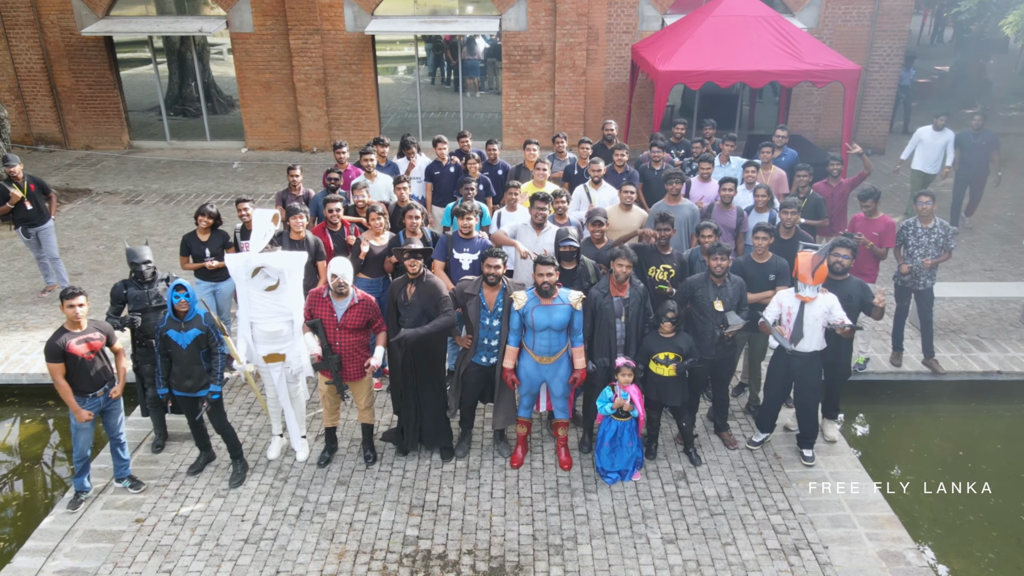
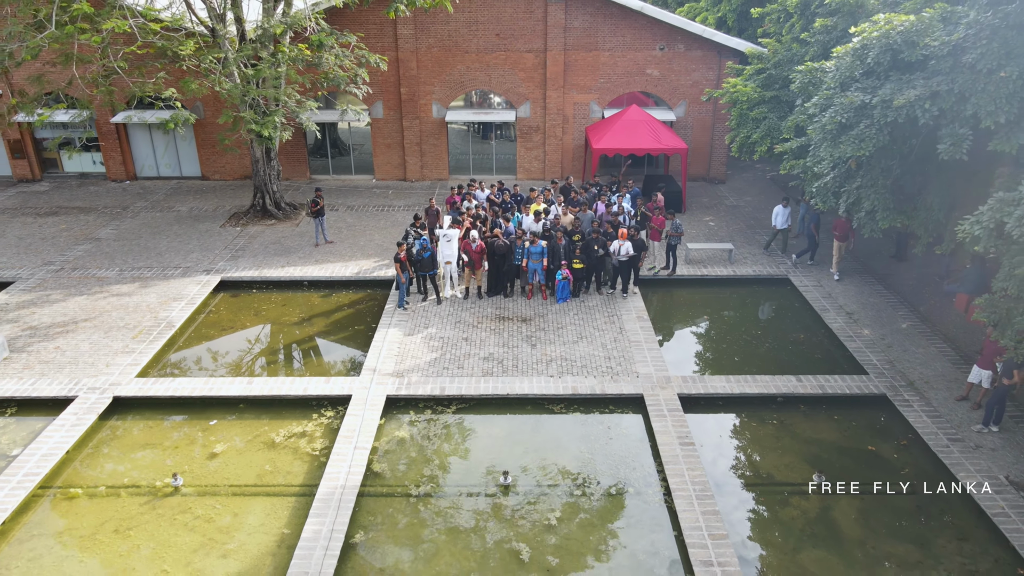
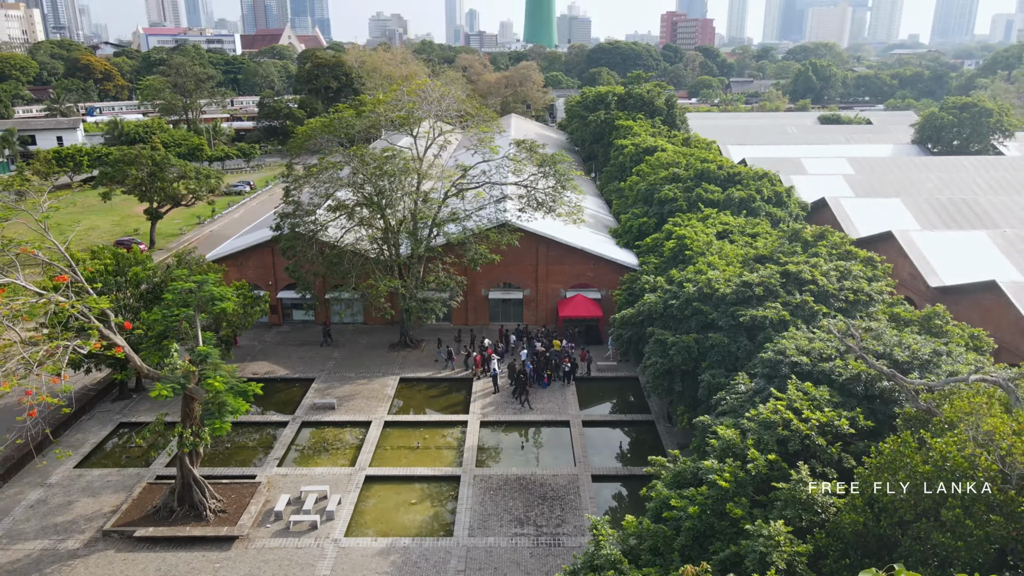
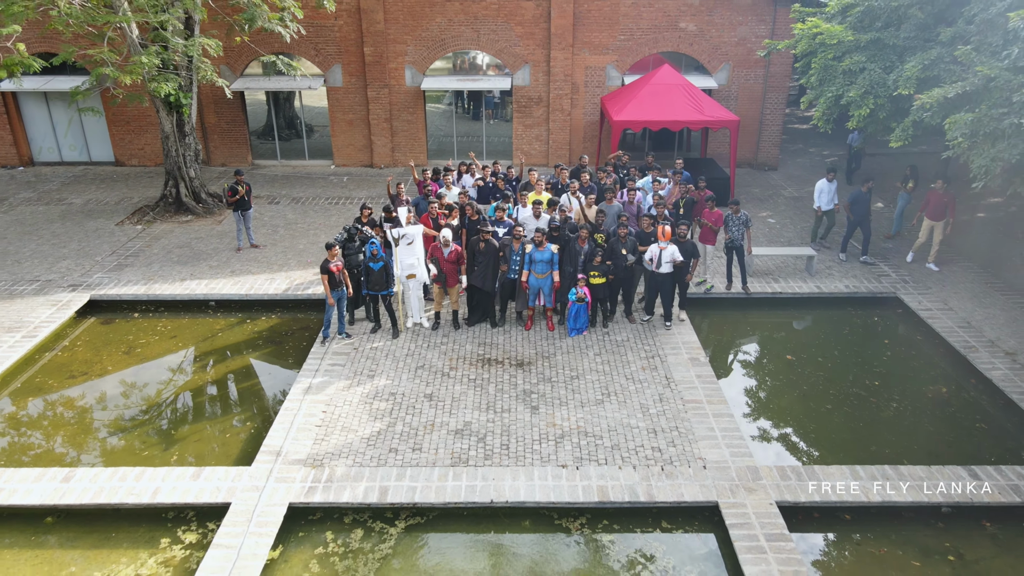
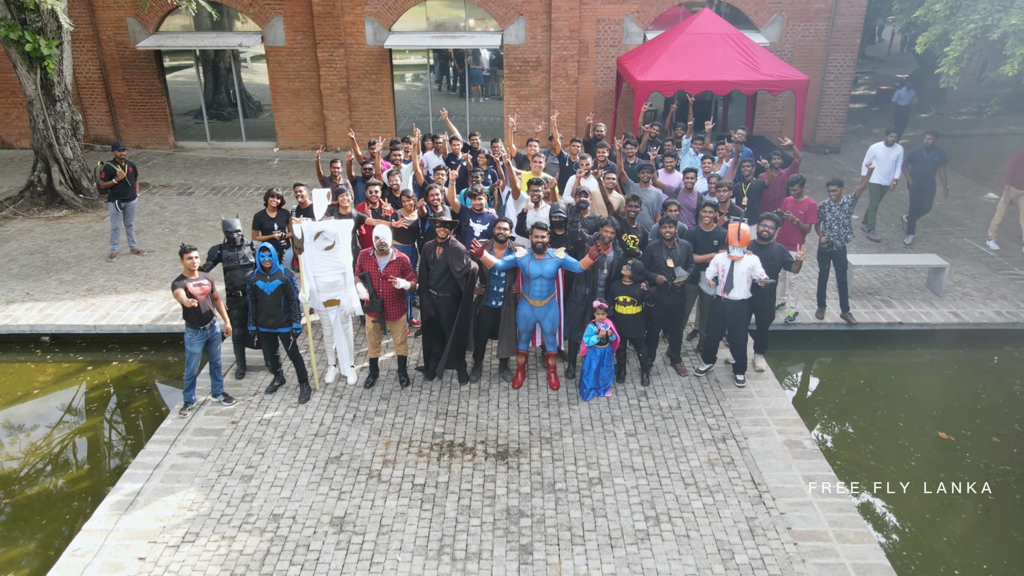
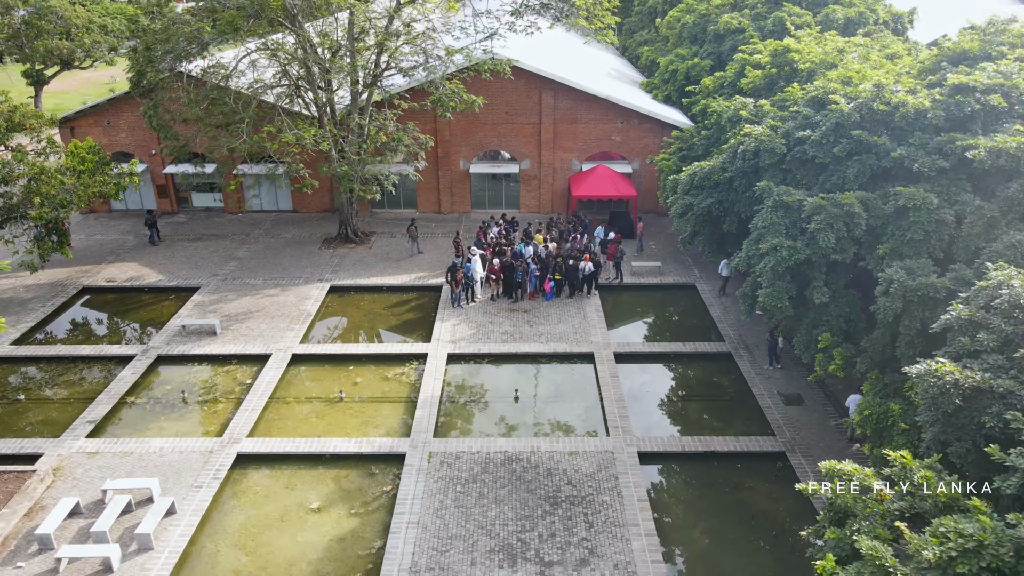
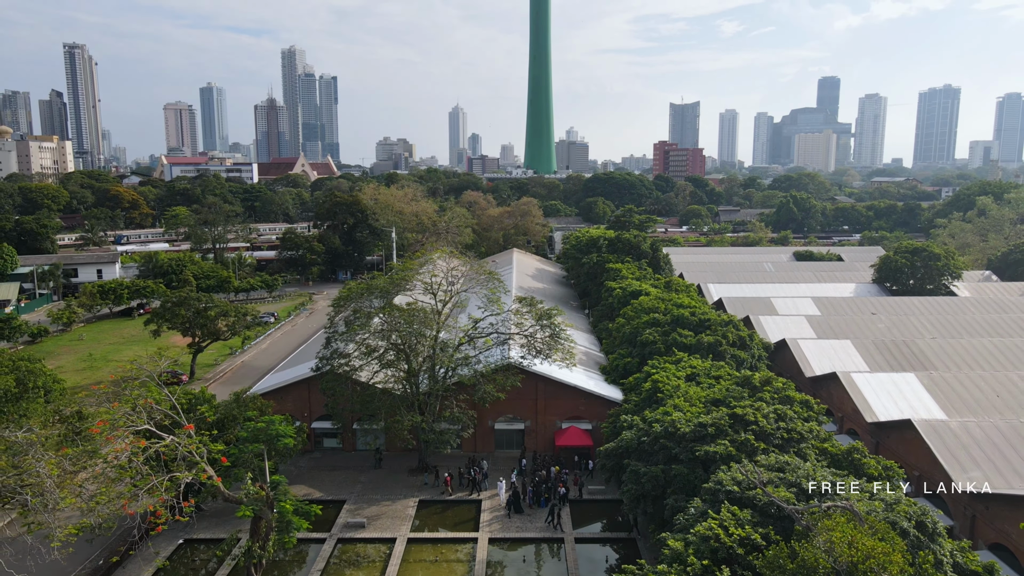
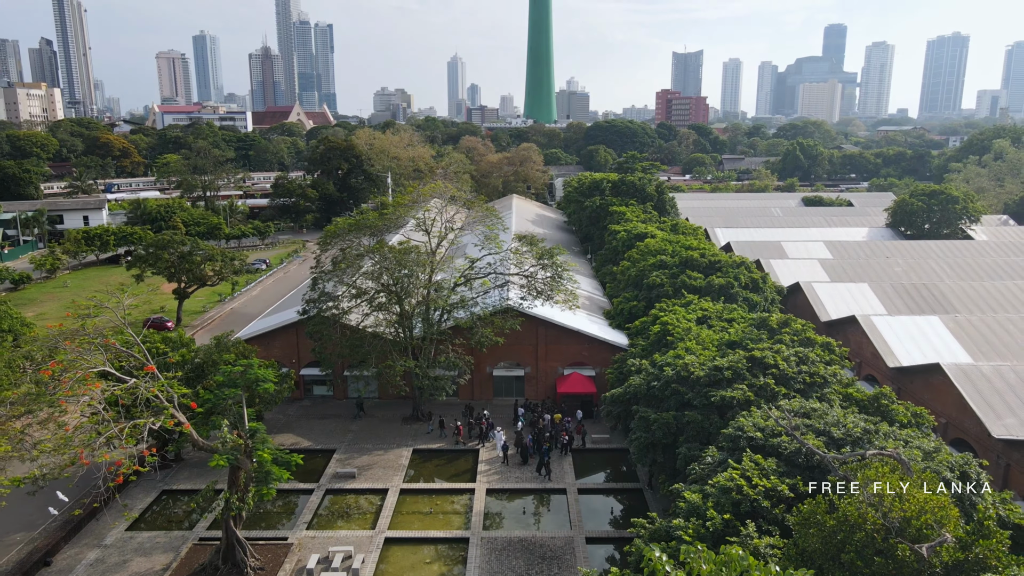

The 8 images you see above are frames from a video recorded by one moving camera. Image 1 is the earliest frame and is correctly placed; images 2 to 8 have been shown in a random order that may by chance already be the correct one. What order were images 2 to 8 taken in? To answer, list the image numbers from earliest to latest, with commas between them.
5, 4, 2, 6, 3, 8, 7
